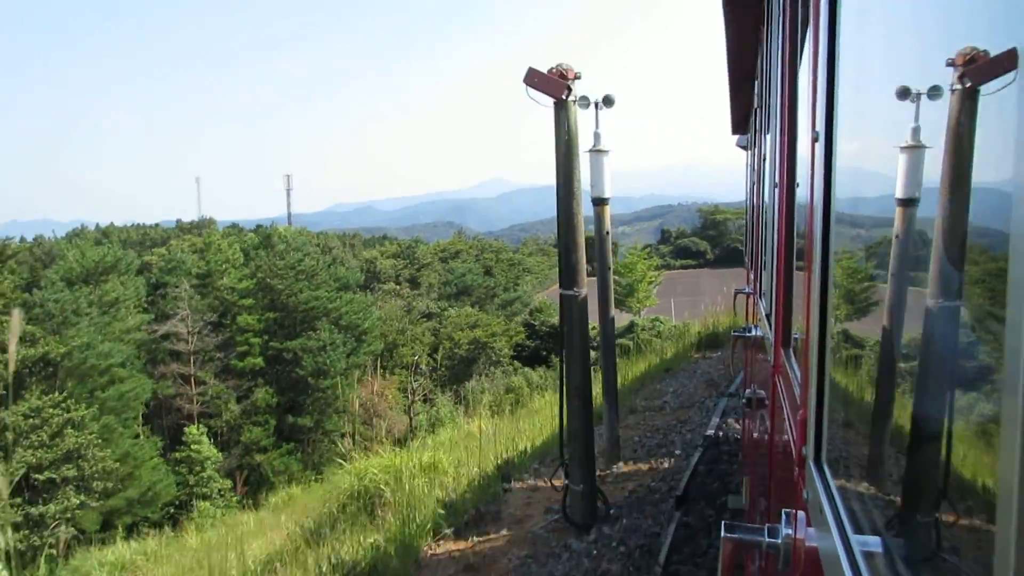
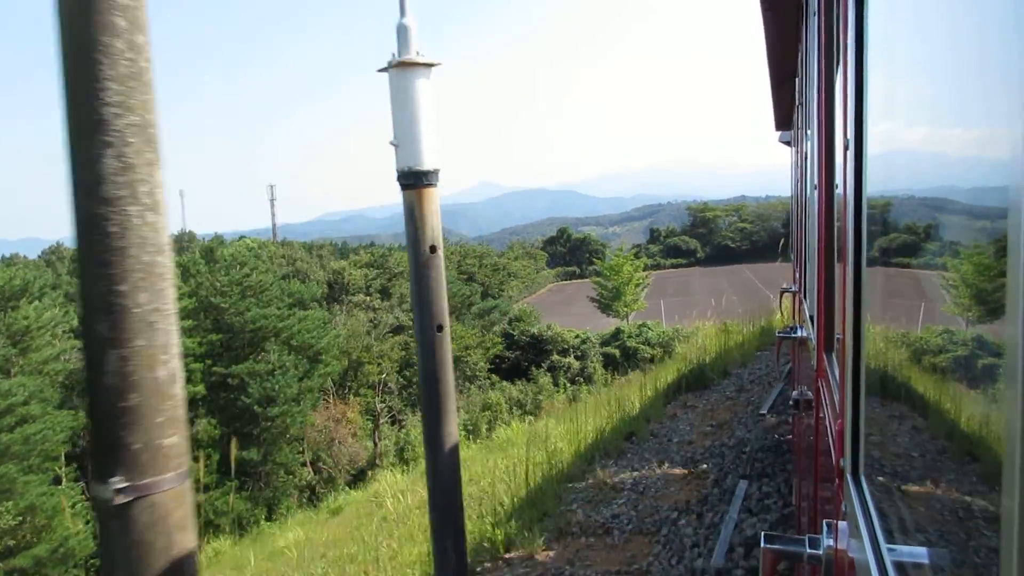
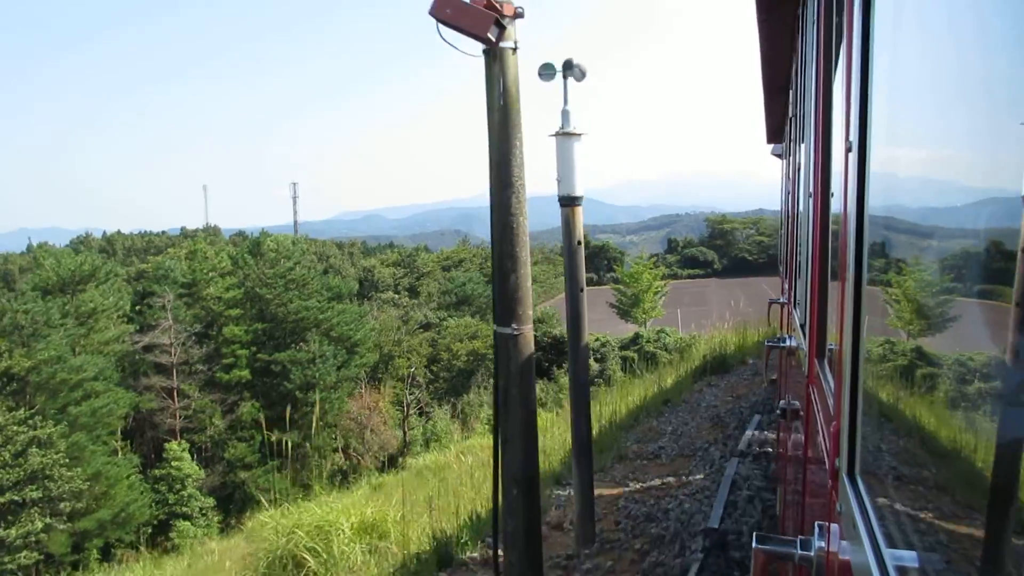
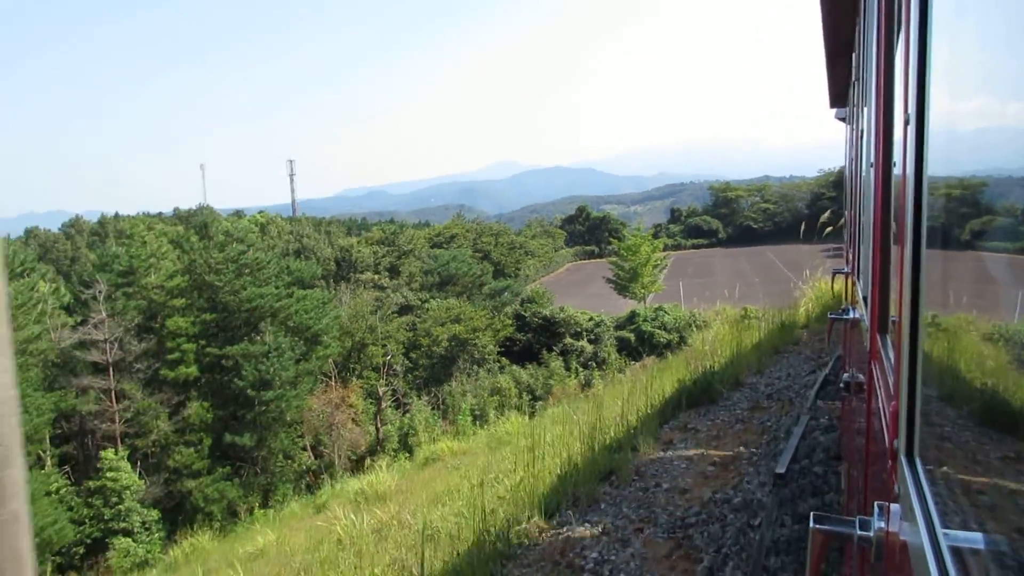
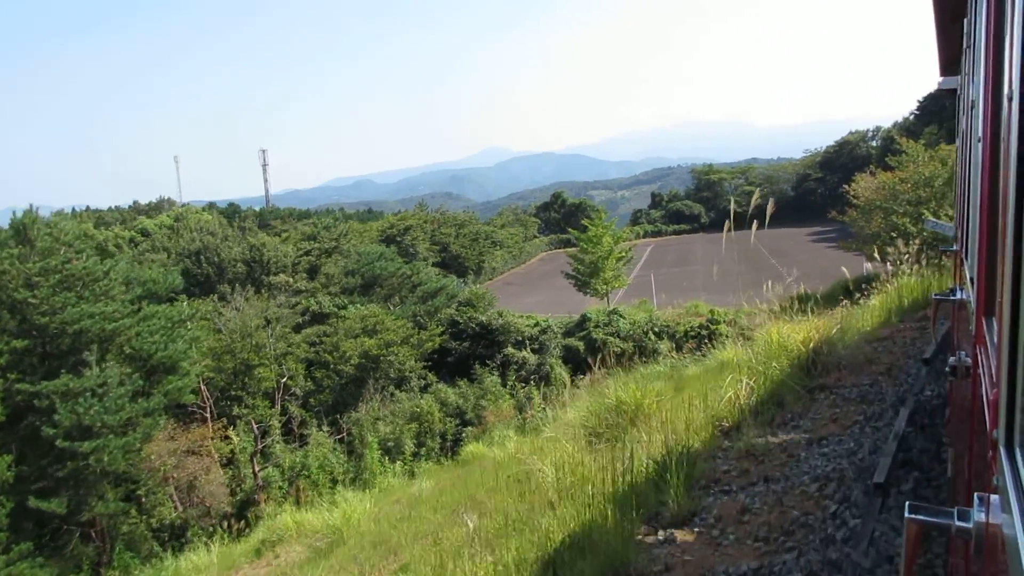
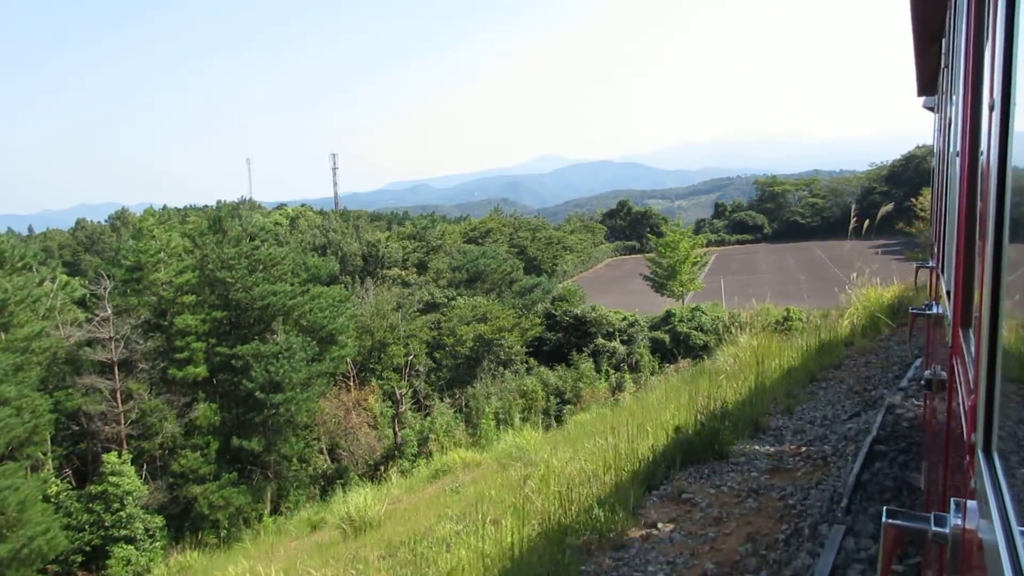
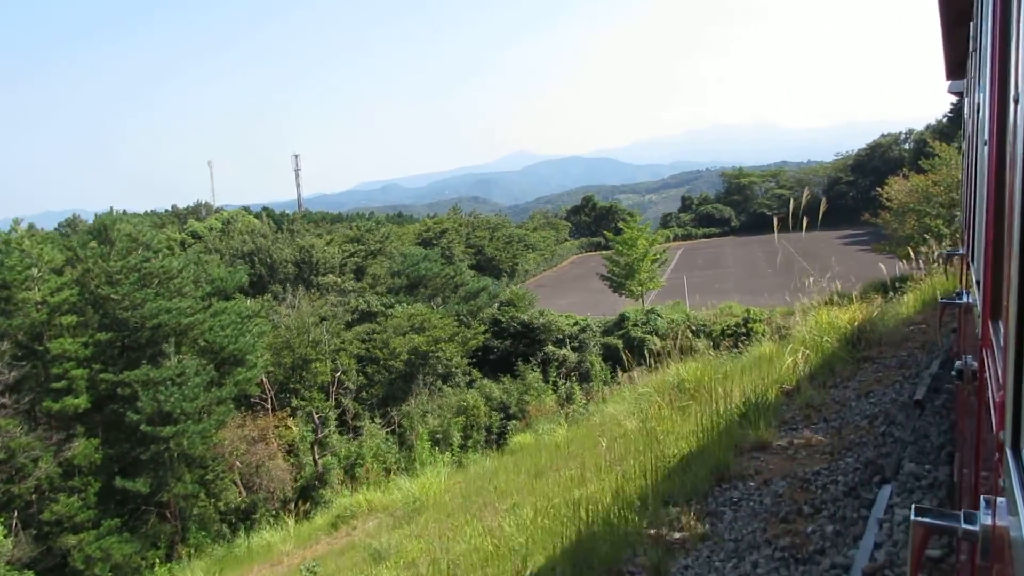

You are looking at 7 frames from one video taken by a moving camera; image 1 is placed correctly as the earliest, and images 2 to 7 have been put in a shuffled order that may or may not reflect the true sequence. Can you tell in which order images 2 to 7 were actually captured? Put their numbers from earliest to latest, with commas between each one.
3, 2, 4, 6, 7, 5
